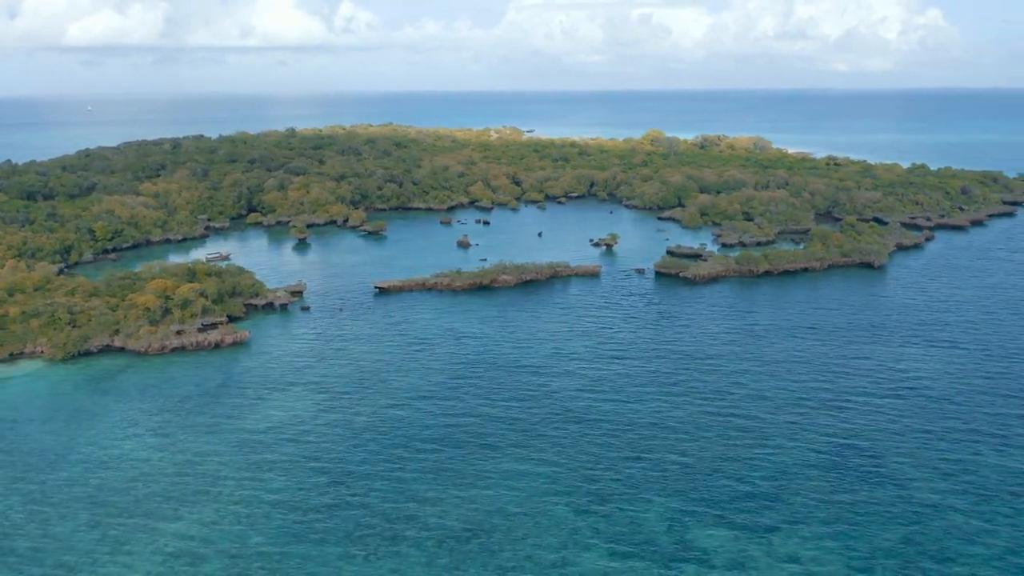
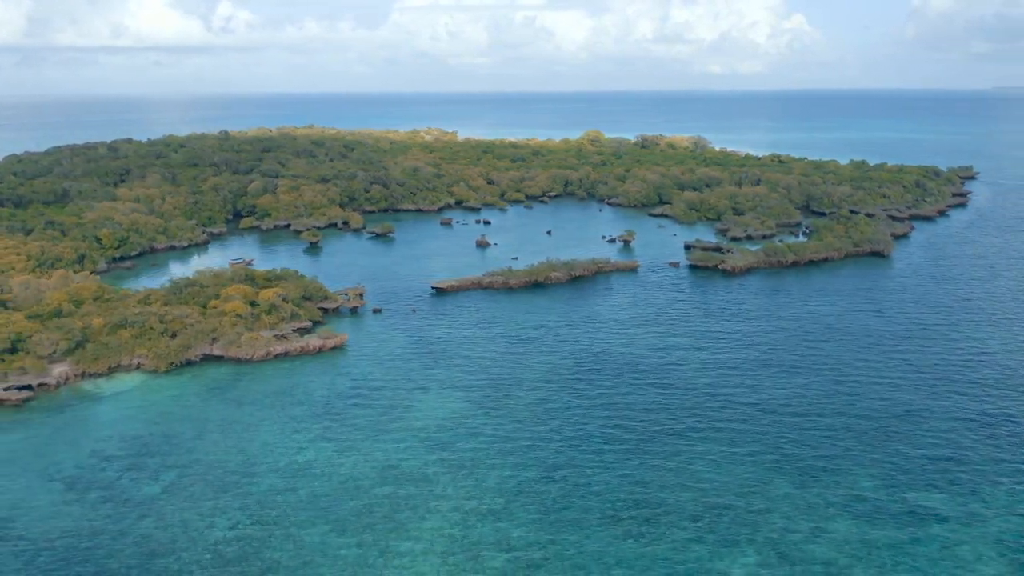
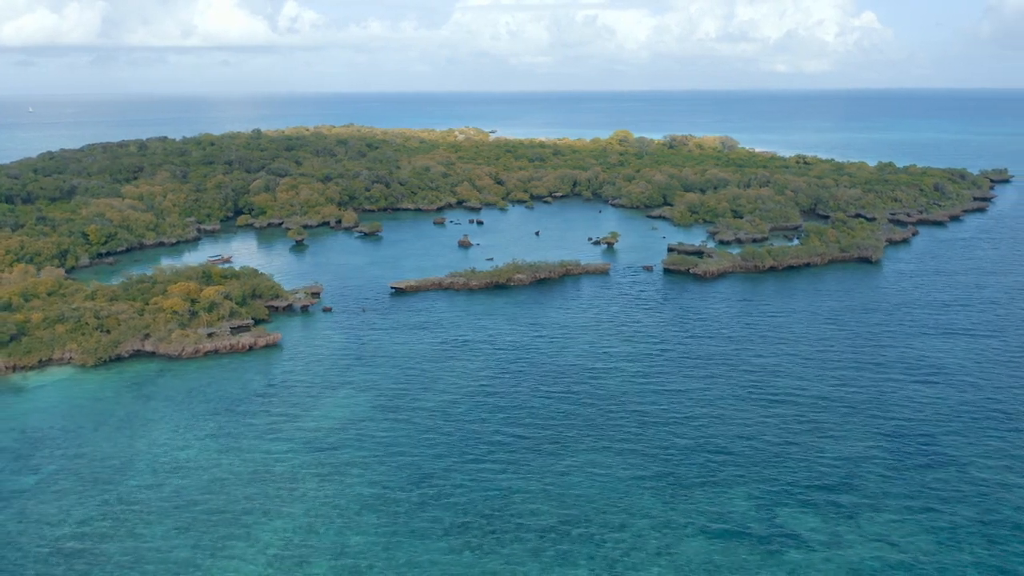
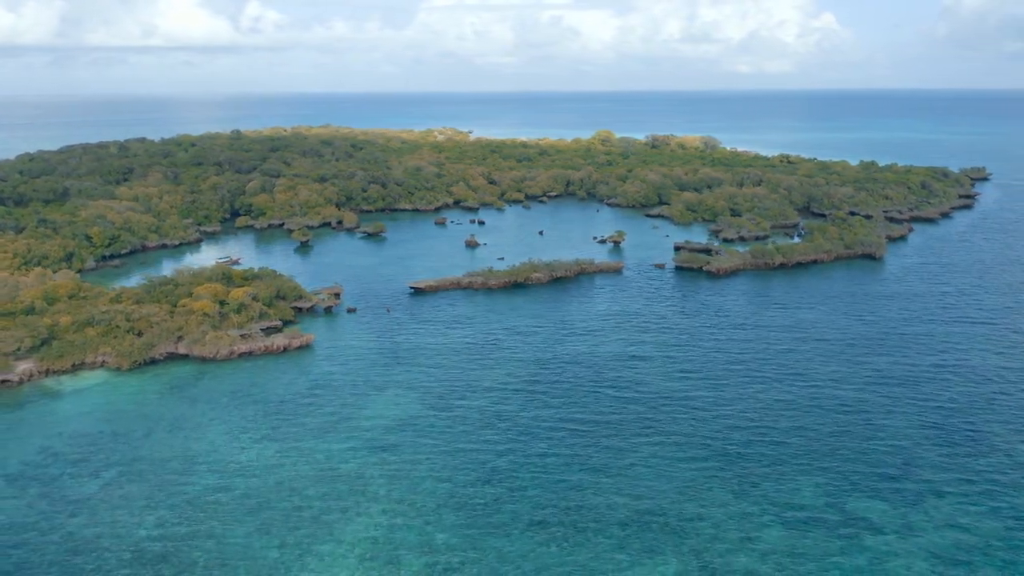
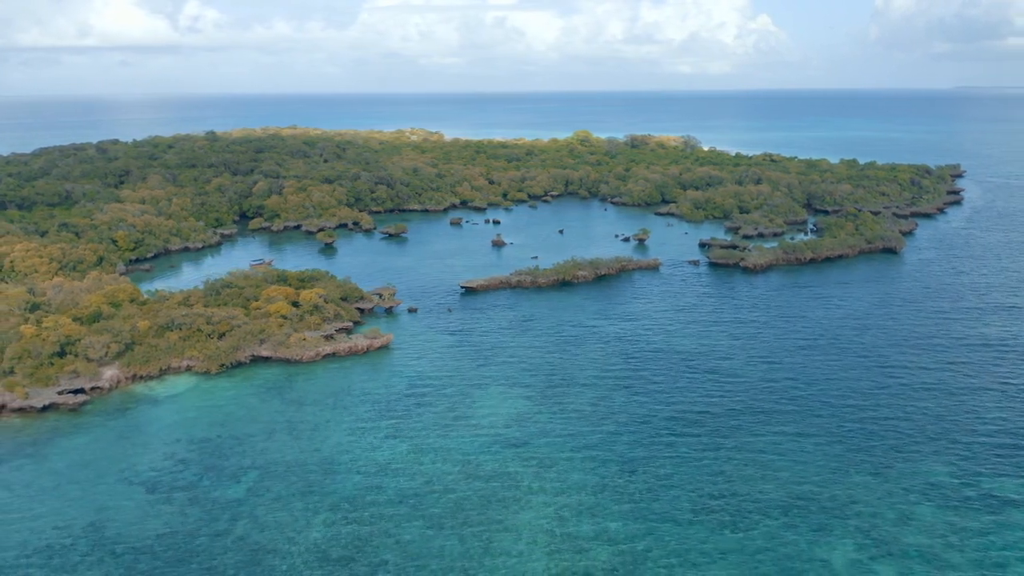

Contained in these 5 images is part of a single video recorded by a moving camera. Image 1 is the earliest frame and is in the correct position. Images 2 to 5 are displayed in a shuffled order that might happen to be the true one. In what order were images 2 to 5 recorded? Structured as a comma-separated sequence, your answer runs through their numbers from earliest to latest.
3, 4, 2, 5
